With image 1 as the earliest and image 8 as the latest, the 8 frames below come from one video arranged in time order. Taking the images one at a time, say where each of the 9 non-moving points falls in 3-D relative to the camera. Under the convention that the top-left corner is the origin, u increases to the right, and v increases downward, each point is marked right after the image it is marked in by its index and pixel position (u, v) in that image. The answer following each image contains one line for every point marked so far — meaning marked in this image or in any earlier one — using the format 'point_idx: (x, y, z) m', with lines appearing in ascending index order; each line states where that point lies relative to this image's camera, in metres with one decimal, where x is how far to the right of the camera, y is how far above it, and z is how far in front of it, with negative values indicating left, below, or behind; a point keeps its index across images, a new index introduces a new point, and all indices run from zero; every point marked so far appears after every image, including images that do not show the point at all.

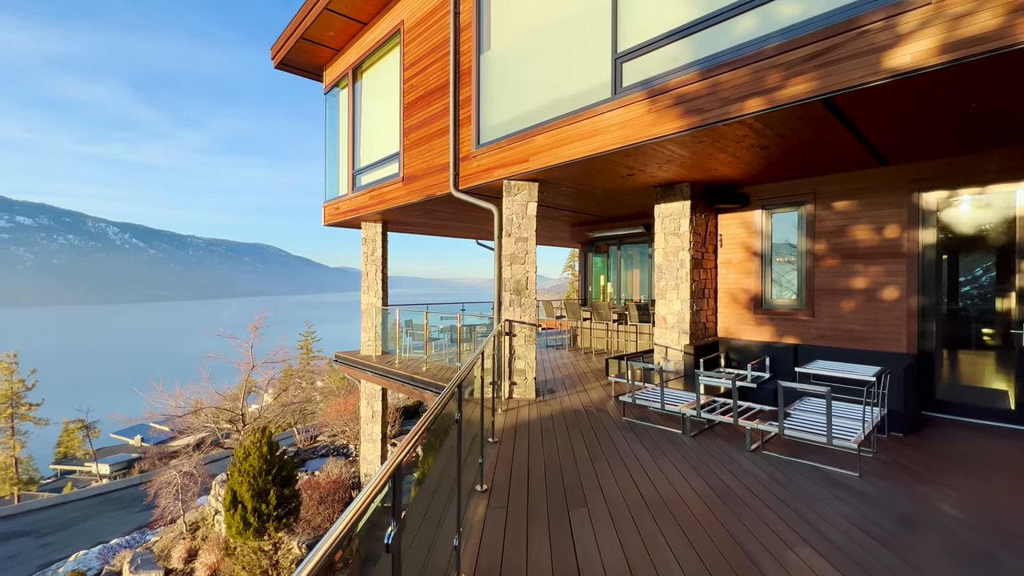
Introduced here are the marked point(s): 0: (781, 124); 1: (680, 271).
0: (+2.3, +1.4, +3.8) m
1: (+2.2, +0.2, +5.8) m
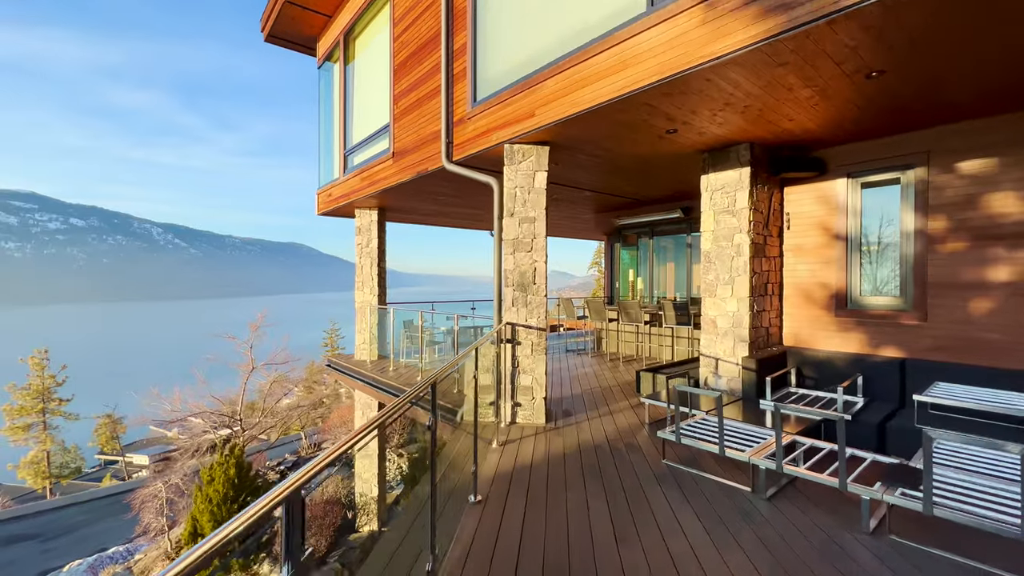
0: (+2.2, +1.4, +2.4) m
1: (+2.2, +0.3, +4.4) m
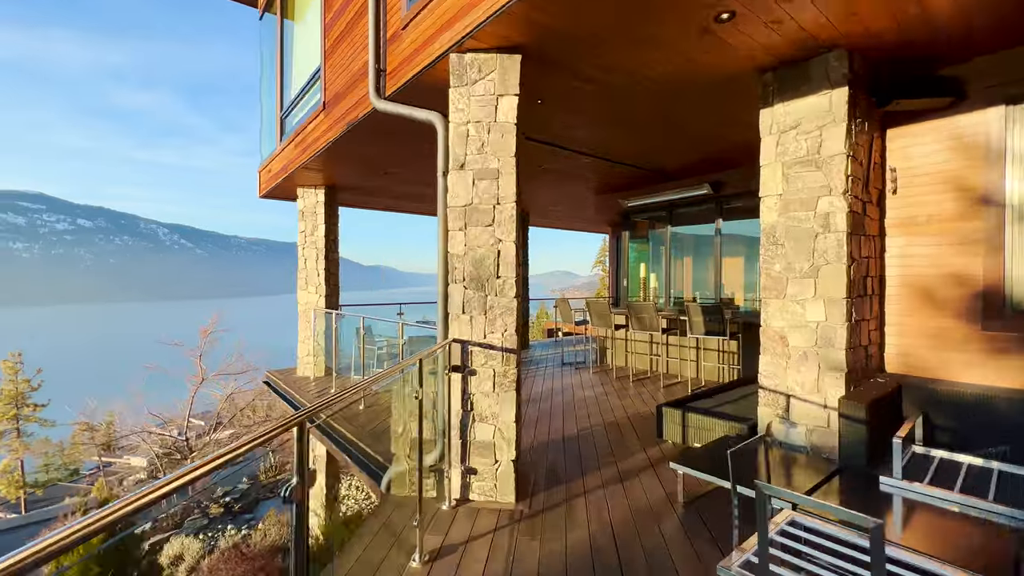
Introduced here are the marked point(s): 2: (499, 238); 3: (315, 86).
0: (+1.9, +1.5, +0.7) m
1: (+1.9, +0.3, +2.8) m
2: (-0.1, +0.3, +2.8) m
3: (-2.3, +2.4, +5.3) m
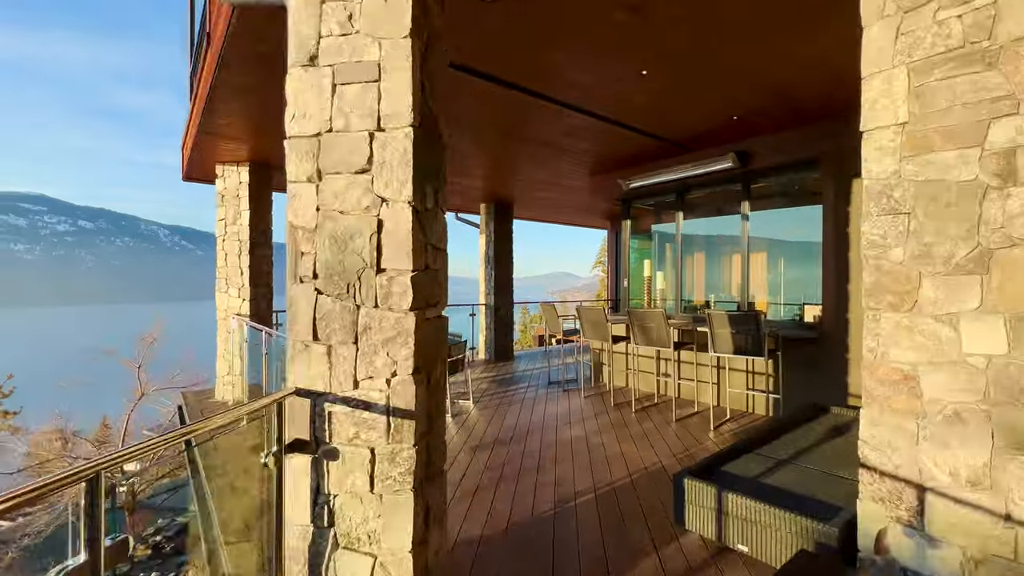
0: (+1.5, +1.5, -0.6) m
1: (+1.6, +0.3, +1.4) m
2: (-0.4, +0.3, +1.4) m
3: (-2.6, +2.4, +4.0) m
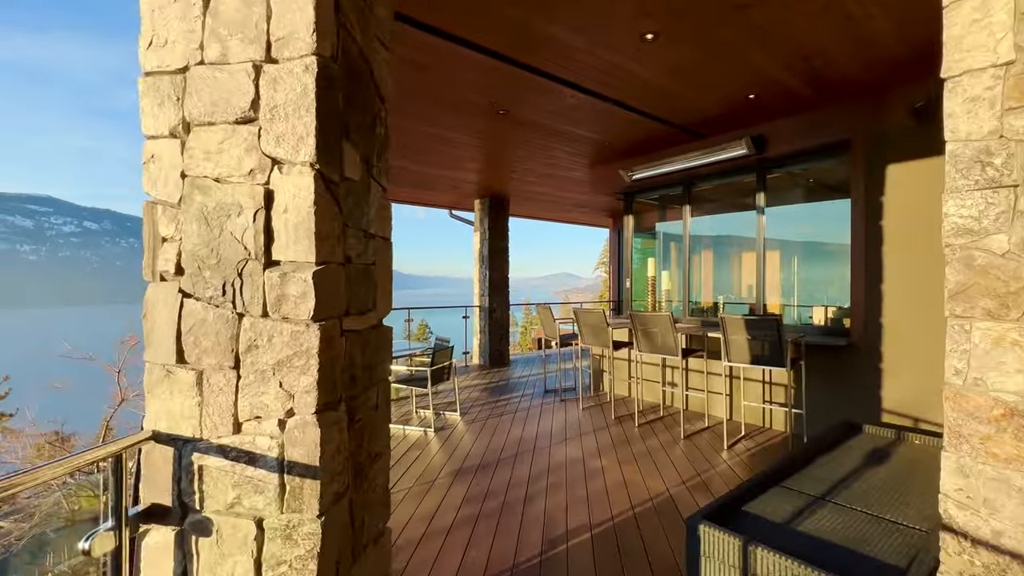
0: (+1.4, +1.5, -1.0) m
1: (+1.5, +0.3, +1.0) m
2: (-0.5, +0.3, +1.0) m
3: (-2.7, +2.3, +3.5) m
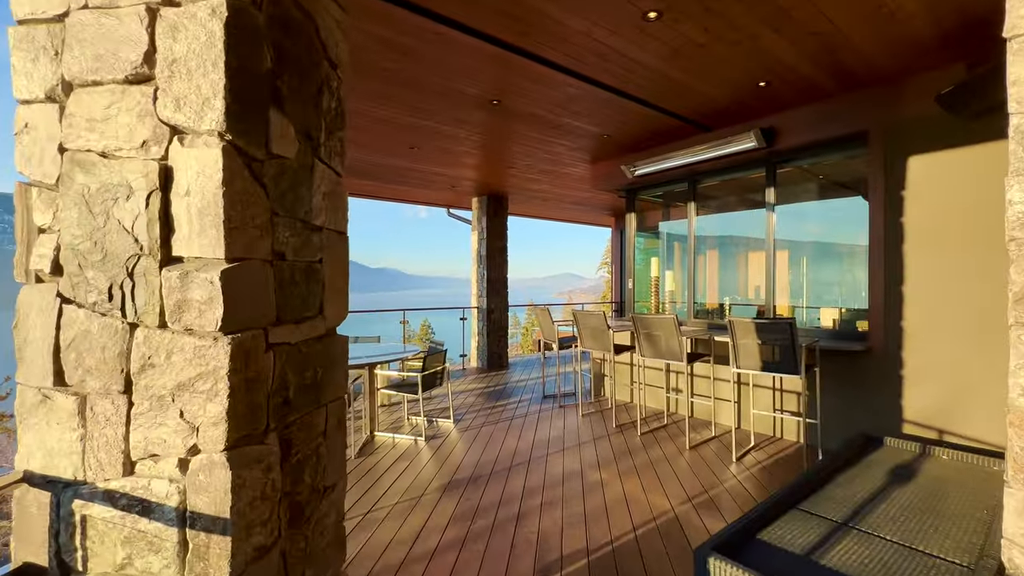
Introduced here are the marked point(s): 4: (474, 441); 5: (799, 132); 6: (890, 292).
0: (+1.3, +1.4, -1.2) m
1: (+1.4, +0.3, +0.8) m
2: (-0.6, +0.3, +0.8) m
3: (-2.8, +2.3, +3.4) m
4: (-0.3, -1.3, +3.9) m
5: (+2.3, +1.3, +3.7) m
6: (+2.7, 0.0, +3.2) m
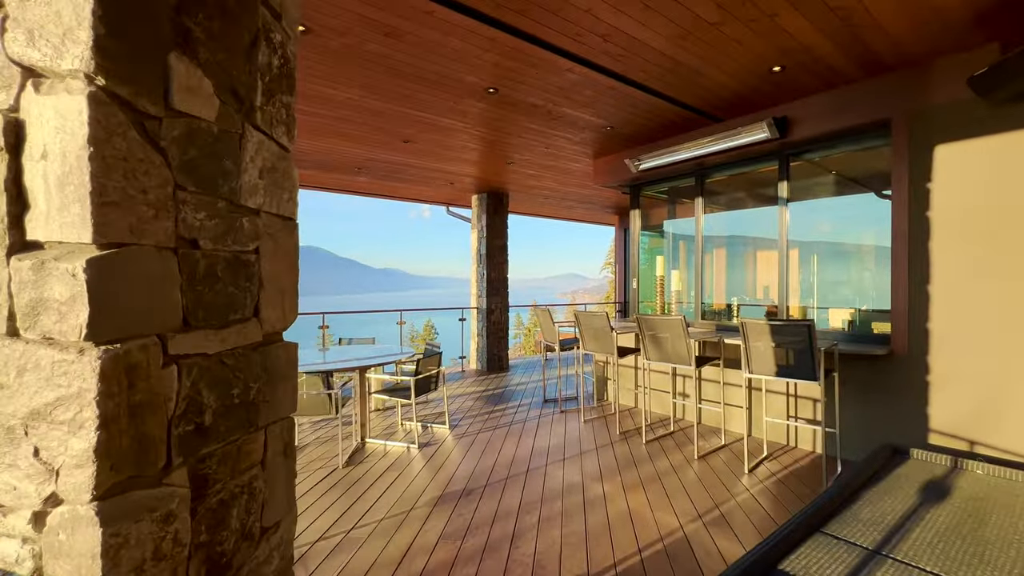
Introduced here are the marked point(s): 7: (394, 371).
0: (+1.3, +1.5, -1.5) m
1: (+1.4, +0.3, +0.6) m
2: (-0.6, +0.3, +0.6) m
3: (-2.8, +2.3, +3.2) m
4: (-0.4, -1.3, +3.7) m
5: (+2.3, +1.3, +3.4) m
6: (+2.7, 0.0, +3.0) m
7: (-1.2, -0.8, +4.4) m
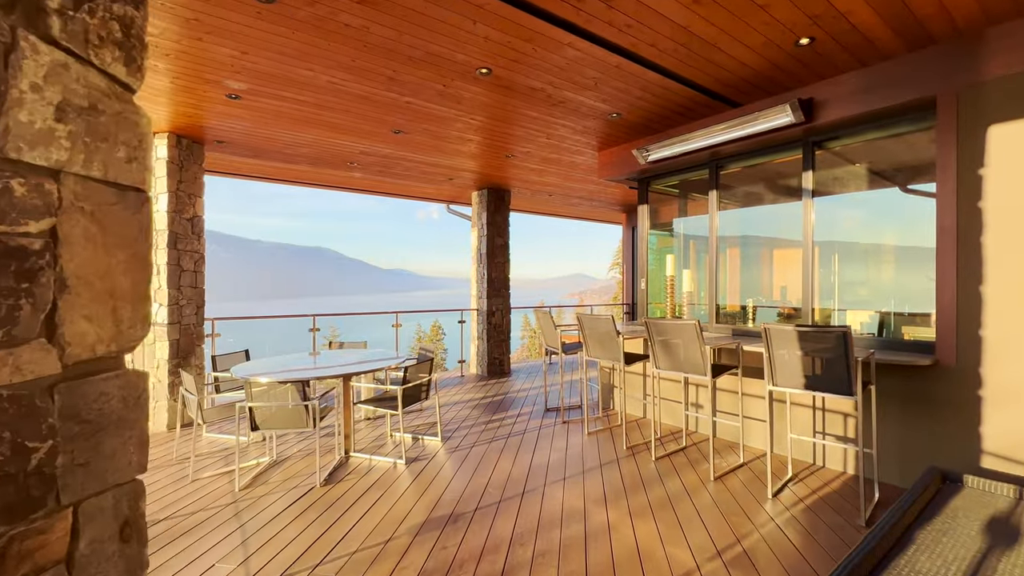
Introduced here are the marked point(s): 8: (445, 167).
0: (+1.1, +1.5, -1.8) m
1: (+1.3, +0.3, +0.2) m
2: (-0.7, +0.3, +0.3) m
3: (-2.8, +2.3, +2.9) m
4: (-0.4, -1.3, +3.4) m
5: (+2.3, +1.3, +3.1) m
6: (+2.6, 0.0, +2.6) m
7: (-1.2, -0.8, +4.1) m
8: (-0.8, +1.5, +5.6) m
